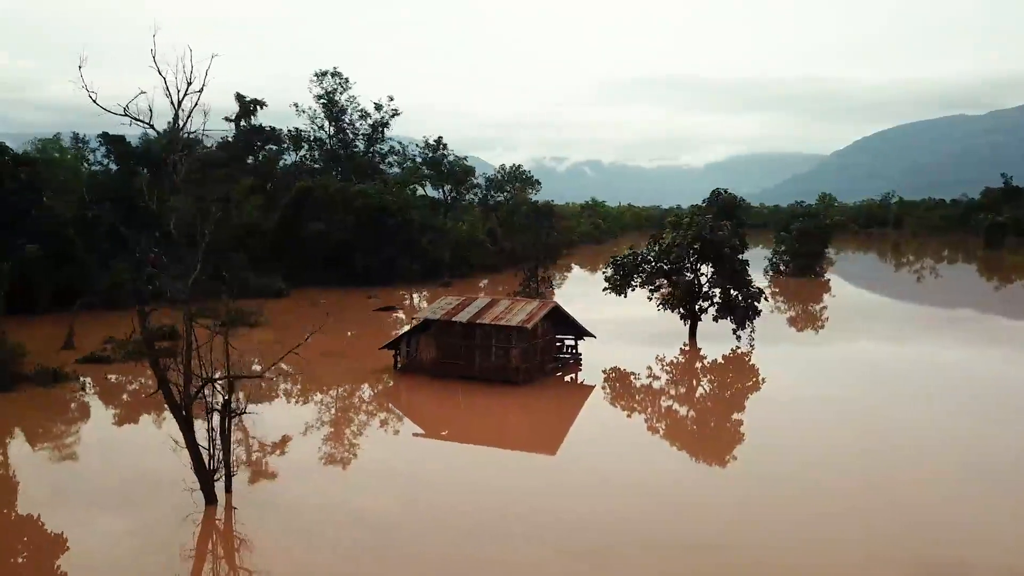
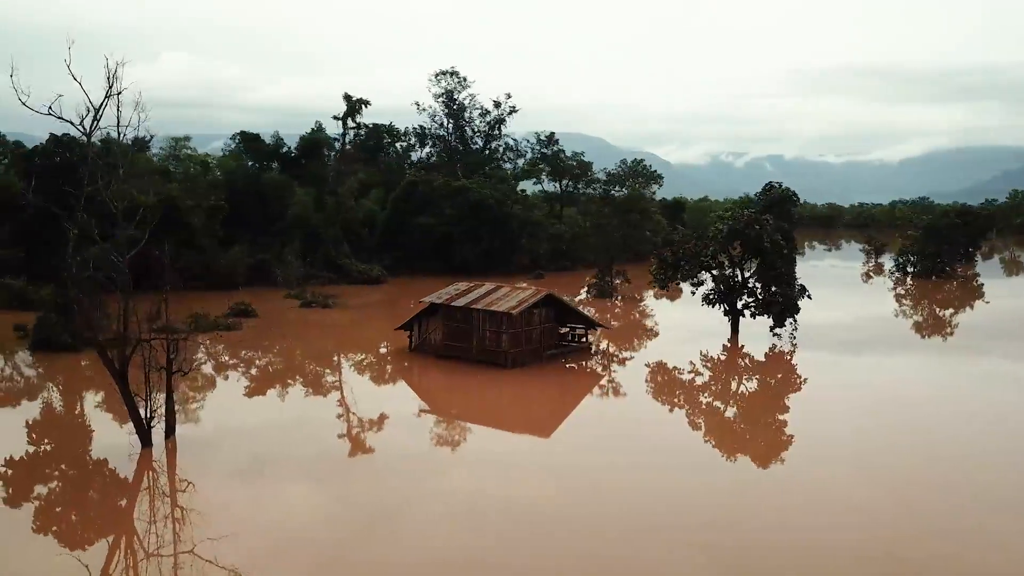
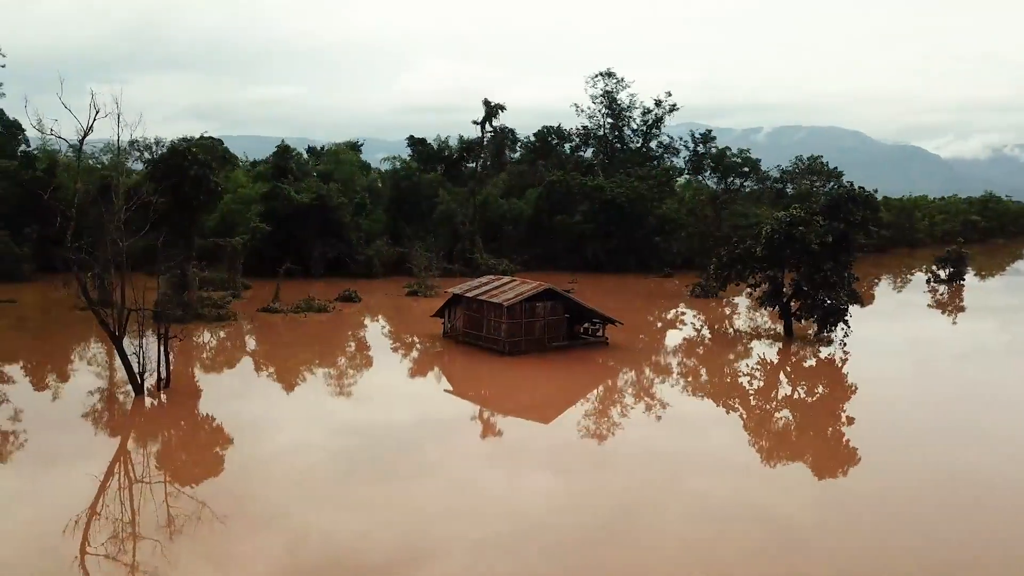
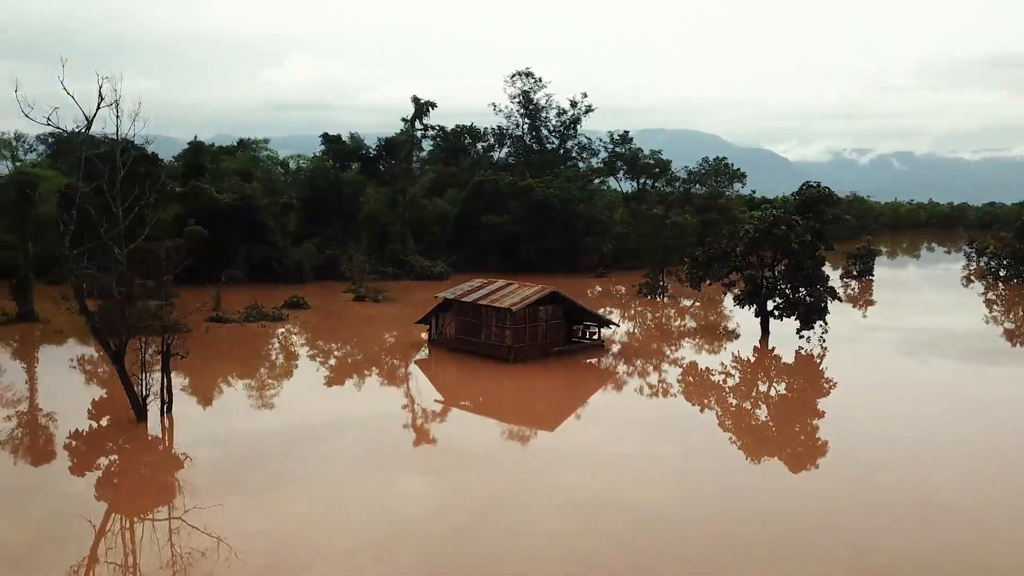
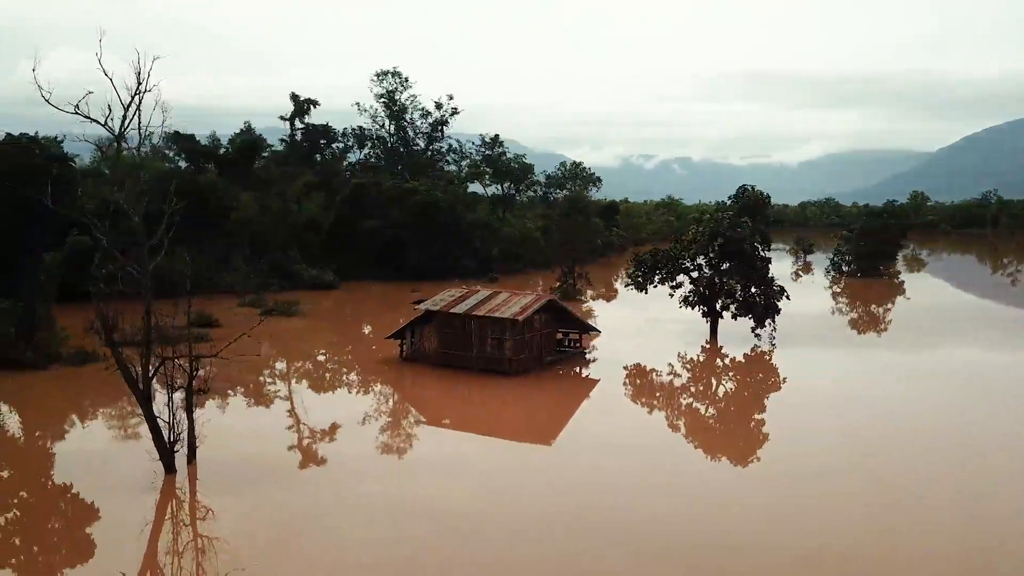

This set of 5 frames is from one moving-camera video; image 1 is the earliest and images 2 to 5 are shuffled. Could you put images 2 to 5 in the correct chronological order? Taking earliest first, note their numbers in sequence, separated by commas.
5, 2, 4, 3
